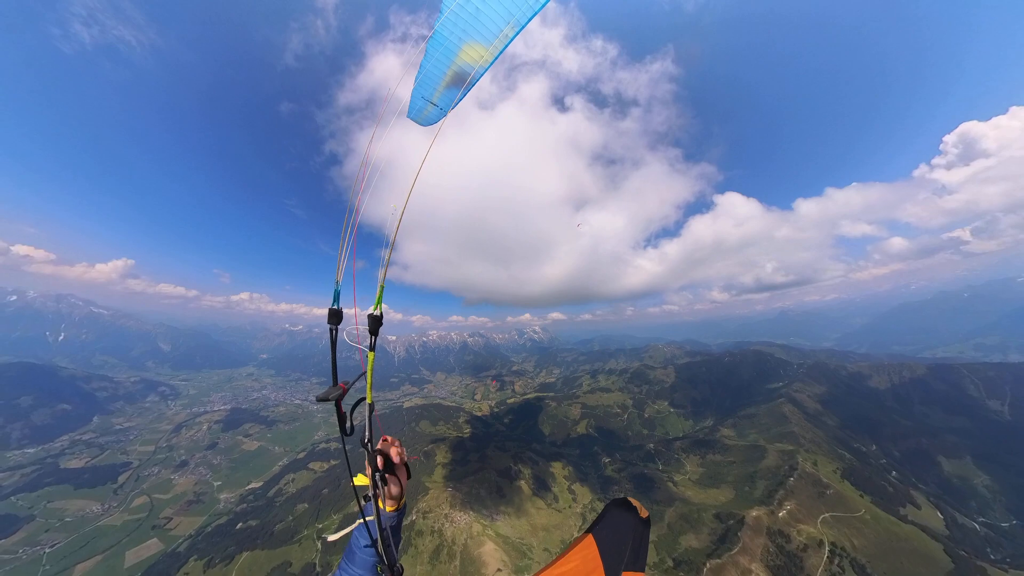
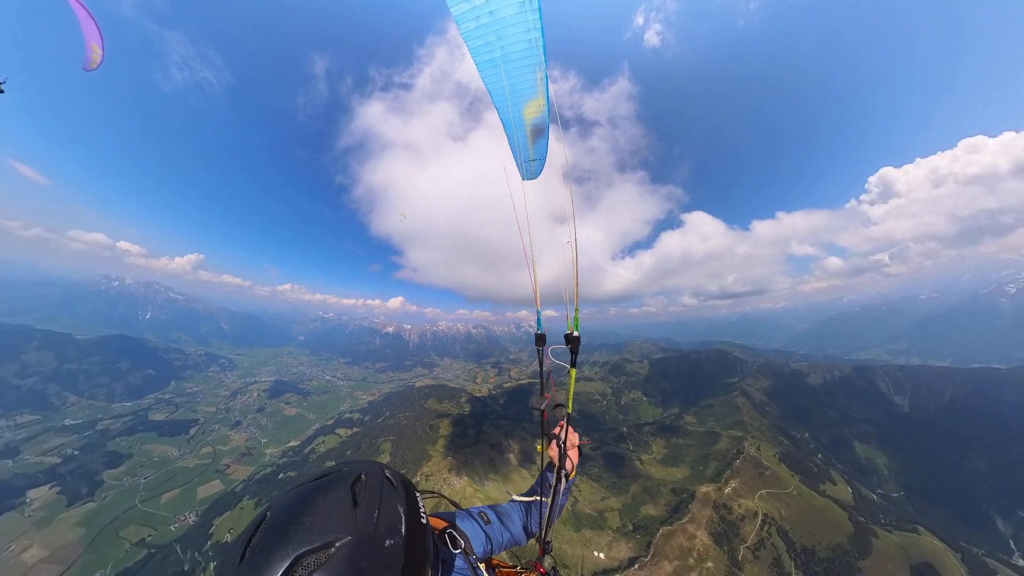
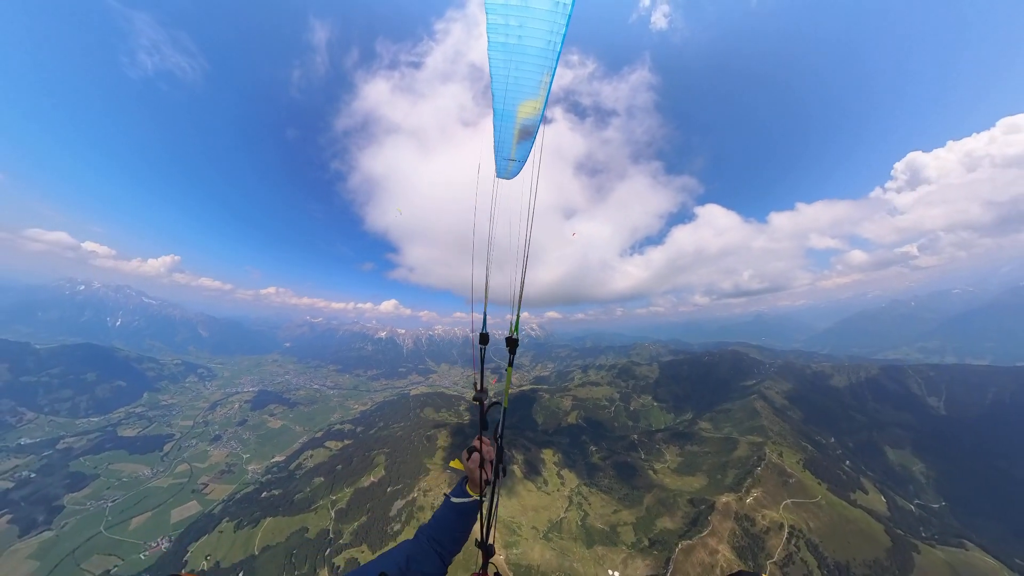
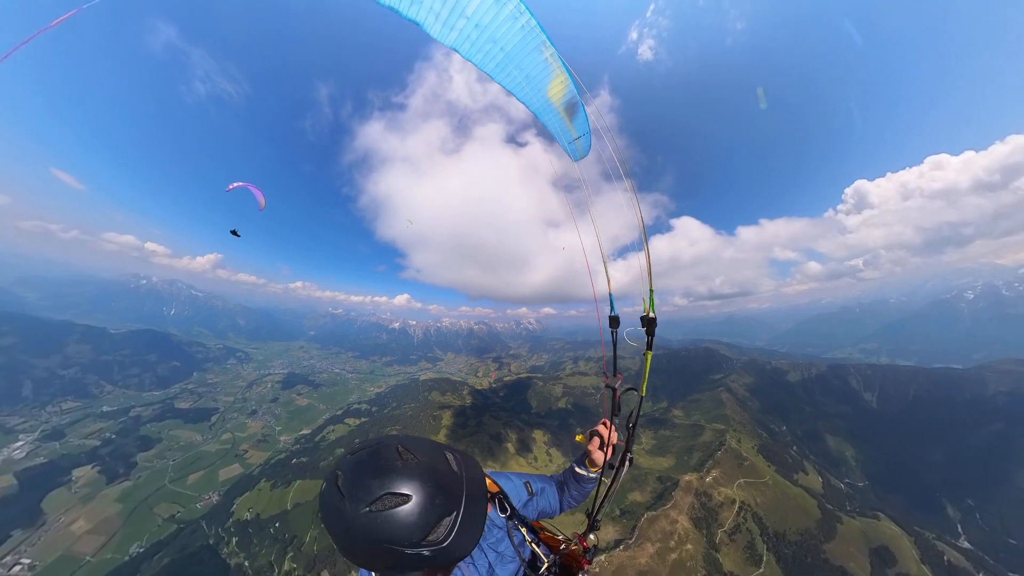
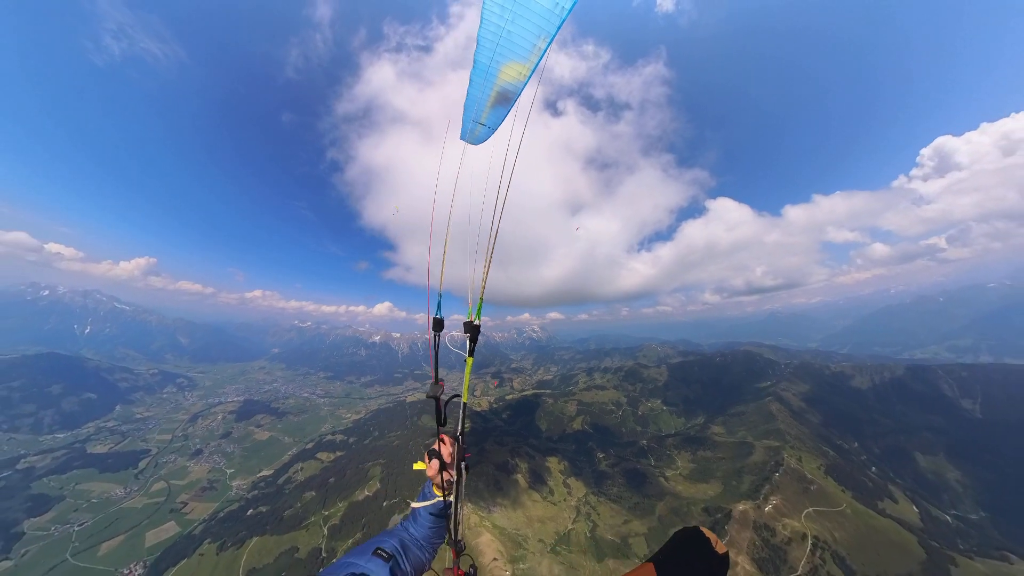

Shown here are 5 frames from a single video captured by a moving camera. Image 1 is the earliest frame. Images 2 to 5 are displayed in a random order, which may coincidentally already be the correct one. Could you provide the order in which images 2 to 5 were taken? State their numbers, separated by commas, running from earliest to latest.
5, 3, 2, 4
